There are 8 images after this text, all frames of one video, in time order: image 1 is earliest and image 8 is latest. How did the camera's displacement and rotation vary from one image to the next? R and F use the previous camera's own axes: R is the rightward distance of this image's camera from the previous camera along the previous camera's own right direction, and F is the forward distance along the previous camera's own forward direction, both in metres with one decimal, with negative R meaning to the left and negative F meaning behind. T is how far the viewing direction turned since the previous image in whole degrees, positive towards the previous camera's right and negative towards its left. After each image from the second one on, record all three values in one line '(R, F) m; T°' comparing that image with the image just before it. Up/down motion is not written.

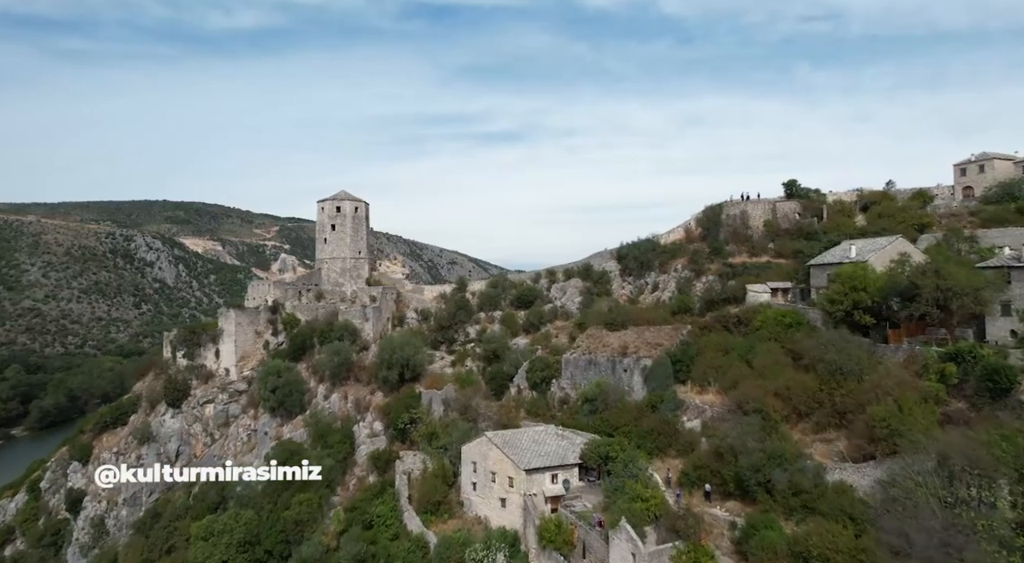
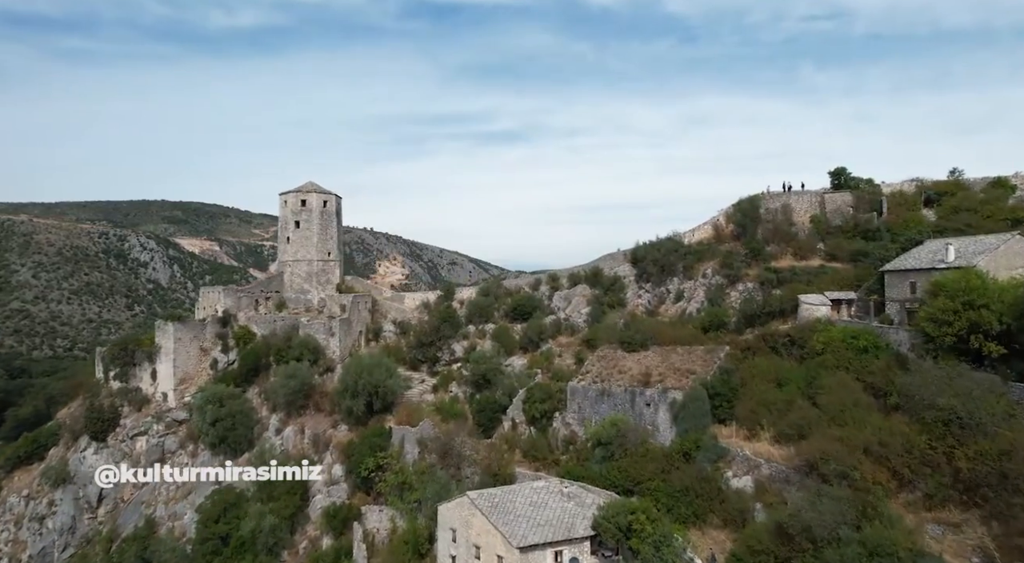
(+0.3, +4.6) m; 0°
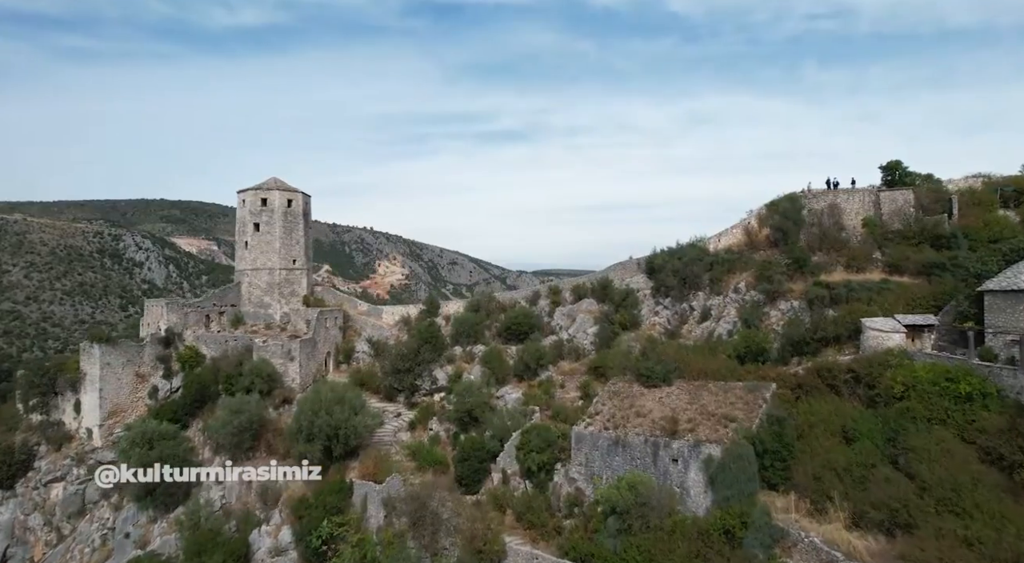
(+0.3, +3.8) m; 0°
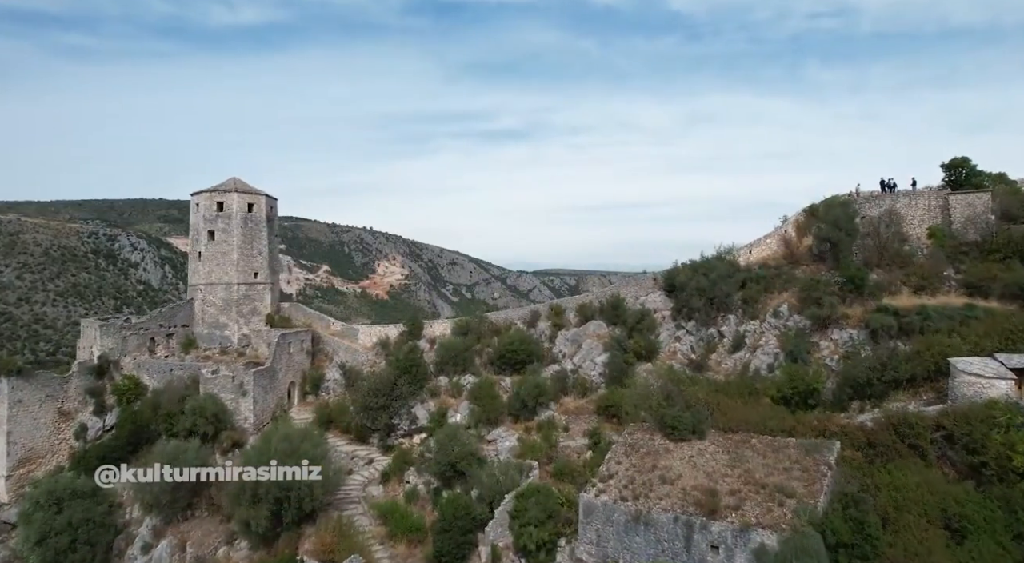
(+0.2, +3.2) m; 0°
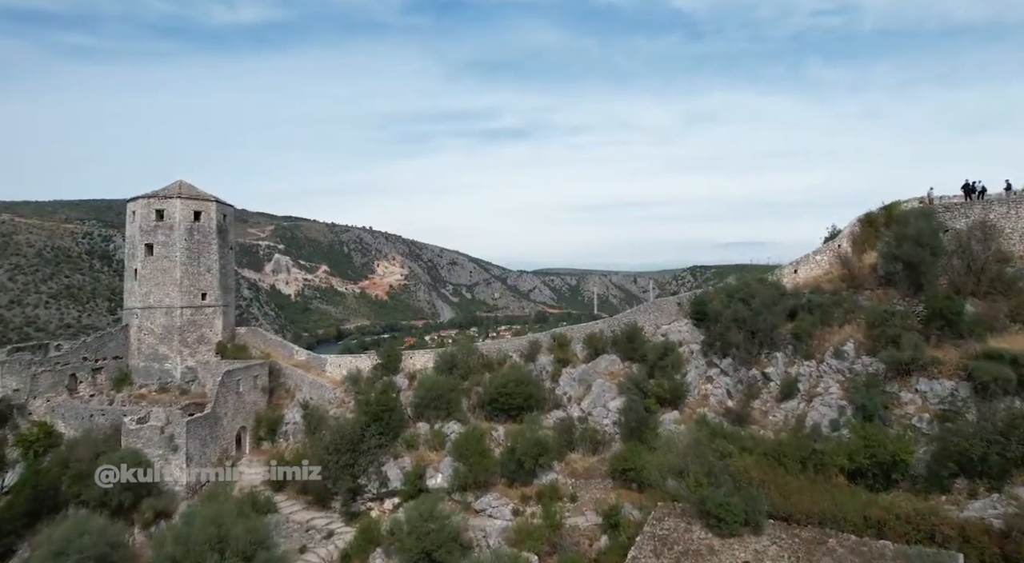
(+0.2, +3.2) m; 0°
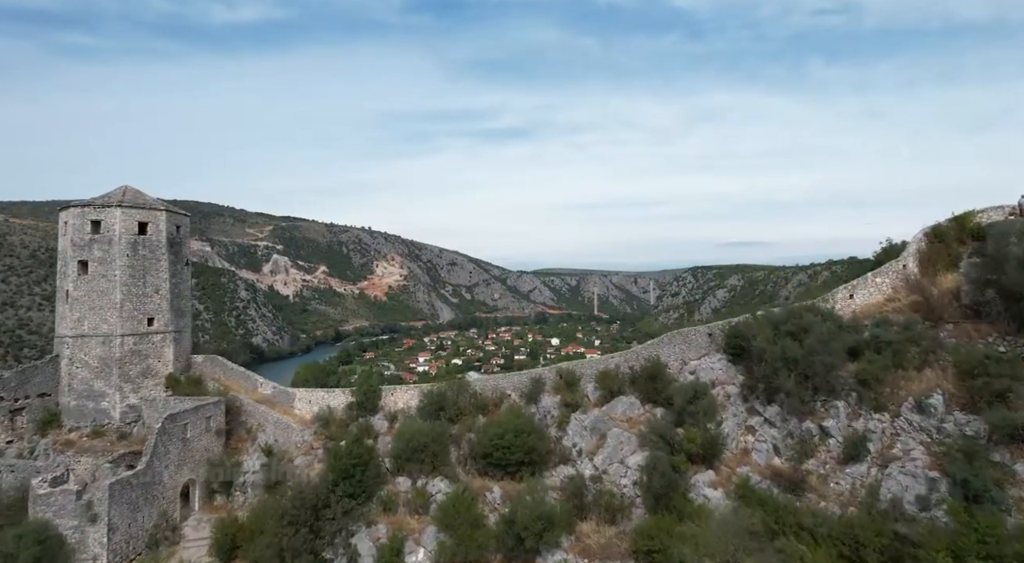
(0.0, +2.5) m; 0°
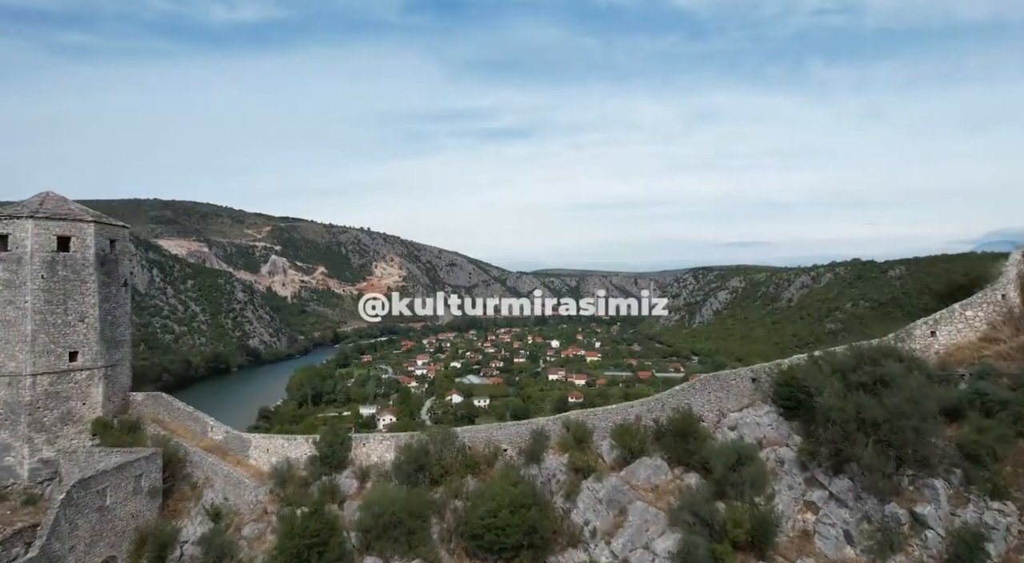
(+0.1, +2.5) m; 0°
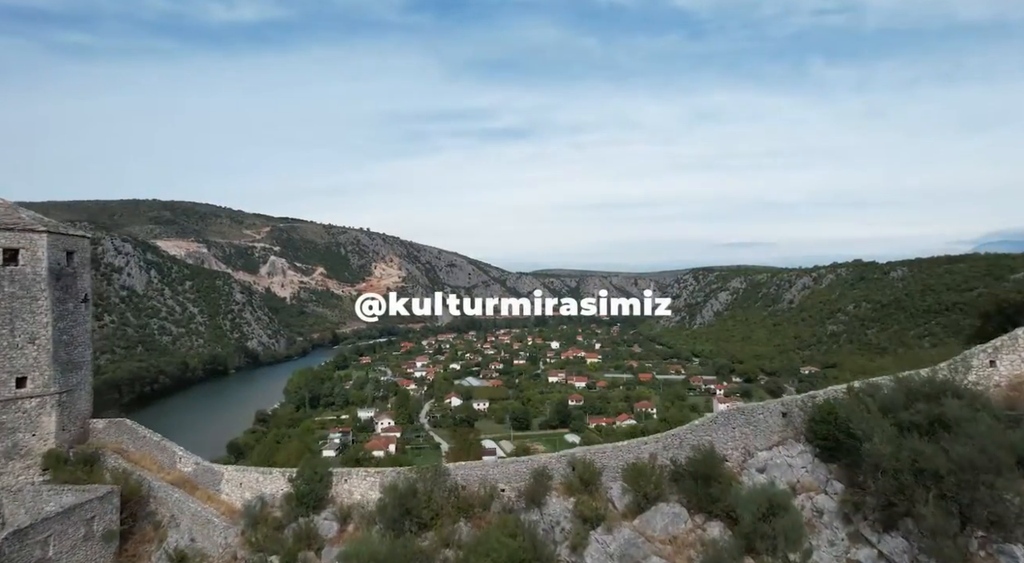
(0.0, +1.2) m; 0°
